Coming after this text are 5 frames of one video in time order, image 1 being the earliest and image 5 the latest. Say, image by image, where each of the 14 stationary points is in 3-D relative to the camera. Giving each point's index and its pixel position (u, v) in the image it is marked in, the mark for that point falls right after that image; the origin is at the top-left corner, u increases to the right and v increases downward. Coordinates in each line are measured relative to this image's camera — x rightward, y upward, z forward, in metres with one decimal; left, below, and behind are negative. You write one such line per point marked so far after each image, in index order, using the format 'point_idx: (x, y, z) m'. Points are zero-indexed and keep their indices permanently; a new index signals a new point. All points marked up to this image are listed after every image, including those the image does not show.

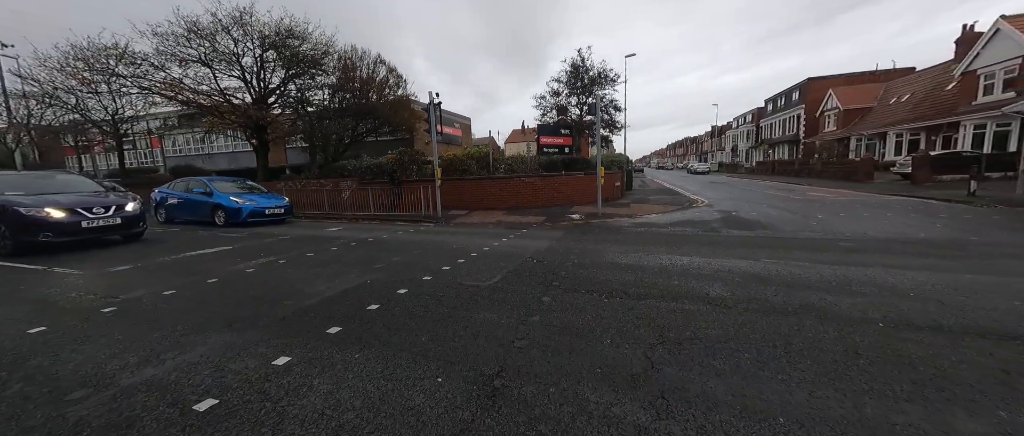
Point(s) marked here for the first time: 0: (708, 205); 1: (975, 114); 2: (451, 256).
0: (+7.6, +0.5, +13.1) m
1: (+26.1, +5.9, +19.1) m
2: (-1.1, -0.7, +6.0) m
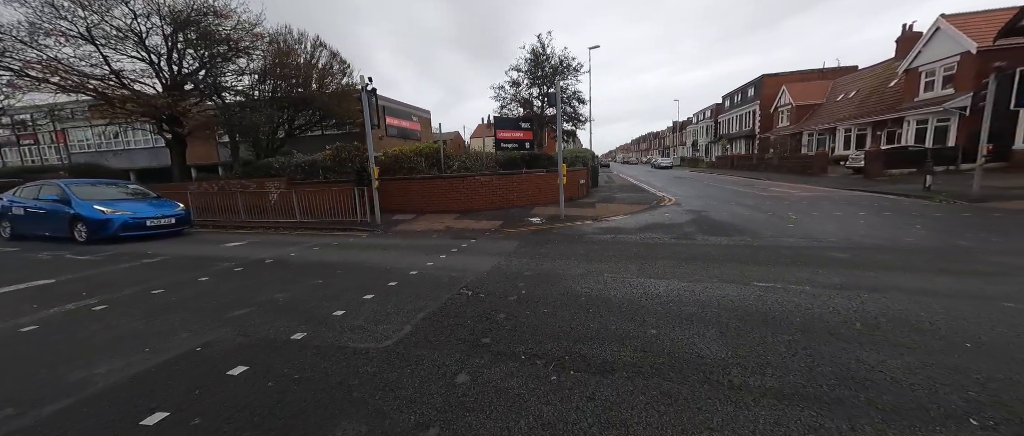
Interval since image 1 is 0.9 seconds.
0: (+6.0, +0.5, +12.3) m
1: (+23.8, +6.3, +19.8) m
2: (-2.0, -0.9, +4.5) m
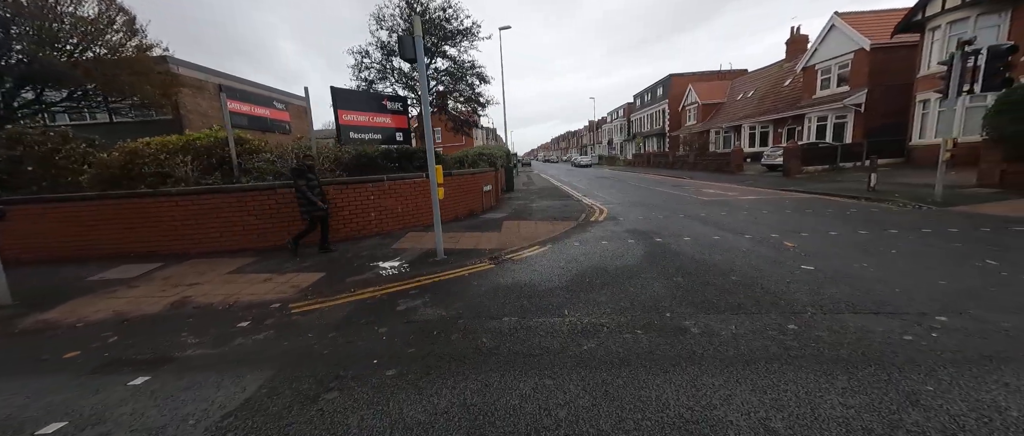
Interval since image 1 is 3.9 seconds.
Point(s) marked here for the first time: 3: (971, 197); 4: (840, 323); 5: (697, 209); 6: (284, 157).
0: (+2.6, 0.0, +8.9) m
1: (+18.1, +6.6, +20.0) m
2: (-3.5, -1.7, -0.4) m
3: (+12.1, +0.6, +8.9) m
4: (+3.1, -0.9, +3.2) m
5: (+5.4, +0.3, +9.9) m
6: (-4.9, +1.3, +7.5) m
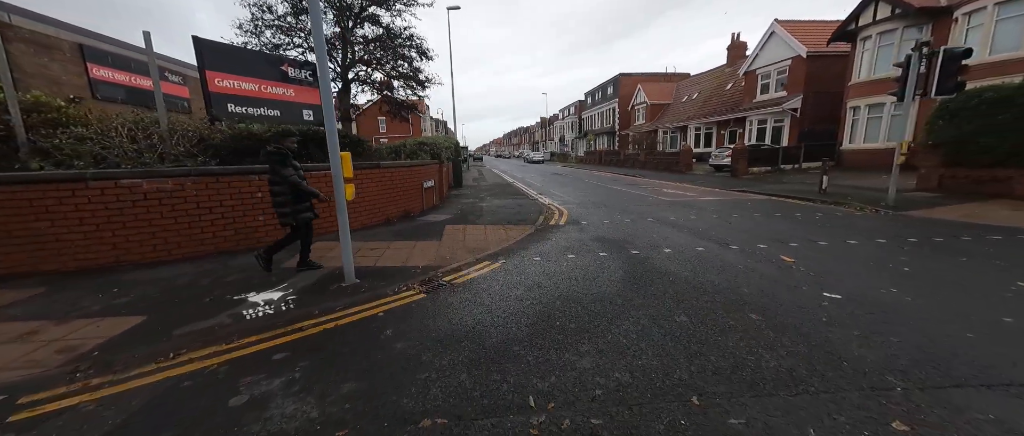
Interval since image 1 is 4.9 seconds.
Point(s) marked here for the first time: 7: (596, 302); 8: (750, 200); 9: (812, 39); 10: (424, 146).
0: (+1.4, -0.1, +7.6) m
1: (+15.2, +6.6, +20.7) m
2: (-3.3, -1.9, -2.5) m
3: (+10.7, +0.5, +9.0) m
4: (+2.6, -1.1, +2.0) m
5: (+4.0, +0.2, +9.0) m
6: (-5.9, +1.2, +5.1) m
7: (+0.9, -0.9, +3.6) m
8: (+7.6, +0.6, +10.6) m
9: (+17.2, +10.3, +19.4) m
10: (-2.9, +2.4, +11.1) m
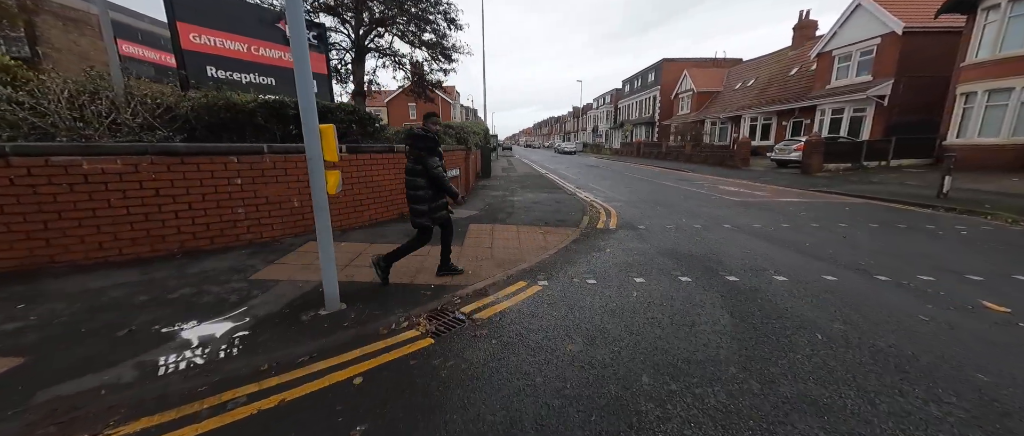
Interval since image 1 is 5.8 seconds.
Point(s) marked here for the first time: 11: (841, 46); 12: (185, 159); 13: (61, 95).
0: (+2.1, -0.2, +6.0) m
1: (+17.1, +6.3, +17.8) m
2: (-3.5, -2.1, -3.6) m
3: (+11.5, +0.1, +6.7) m
4: (+2.9, -1.3, +0.4) m
5: (+4.9, +0.1, +7.2) m
6: (-5.3, +1.4, +4.1) m
7: (+1.3, -1.0, +2.1) m
8: (+8.5, +0.4, +8.5) m
9: (+19.2, +9.9, +16.3) m
10: (-1.8, +2.6, +9.8) m
11: (+18.1, +9.4, +18.5) m
12: (-3.8, +0.8, +4.0) m
13: (-5.1, +1.3, +4.1) m
